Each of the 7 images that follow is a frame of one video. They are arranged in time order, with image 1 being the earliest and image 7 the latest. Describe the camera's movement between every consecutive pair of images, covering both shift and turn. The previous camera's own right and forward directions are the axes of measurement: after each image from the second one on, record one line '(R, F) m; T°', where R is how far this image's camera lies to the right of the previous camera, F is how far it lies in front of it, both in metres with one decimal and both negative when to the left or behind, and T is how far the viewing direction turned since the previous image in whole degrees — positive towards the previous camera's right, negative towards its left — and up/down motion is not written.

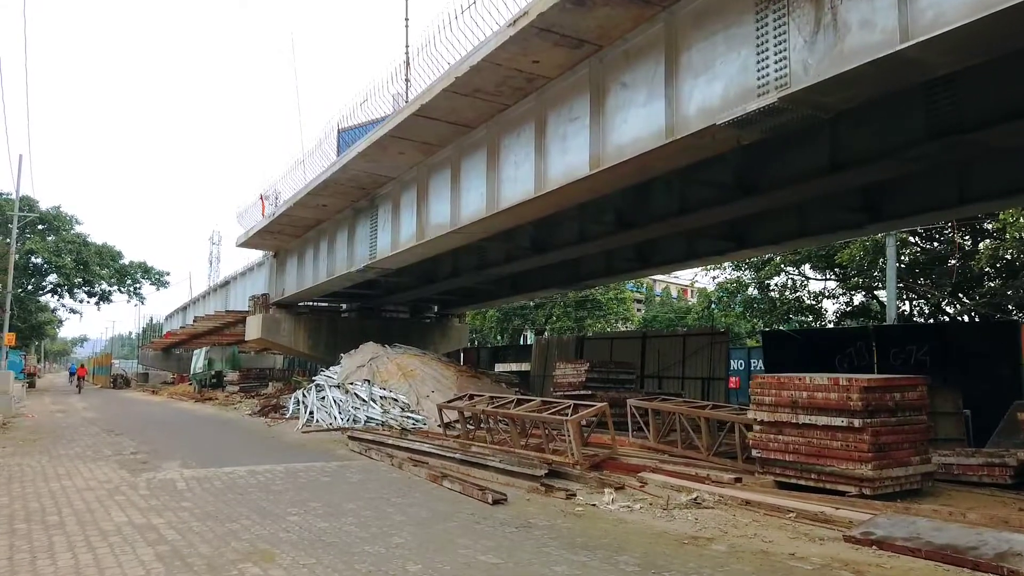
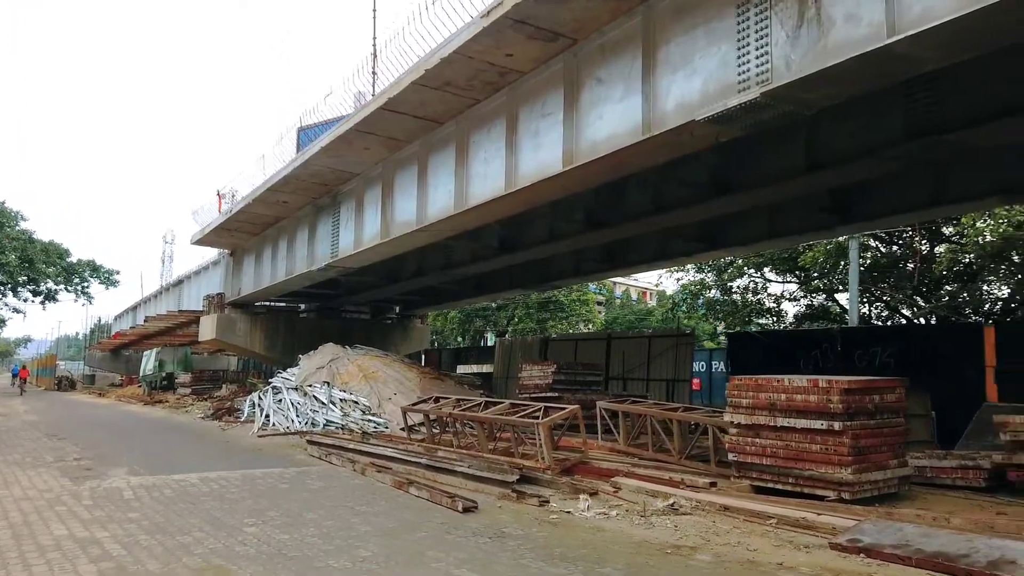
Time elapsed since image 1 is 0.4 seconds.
(-0.1, +0.3) m; +3°
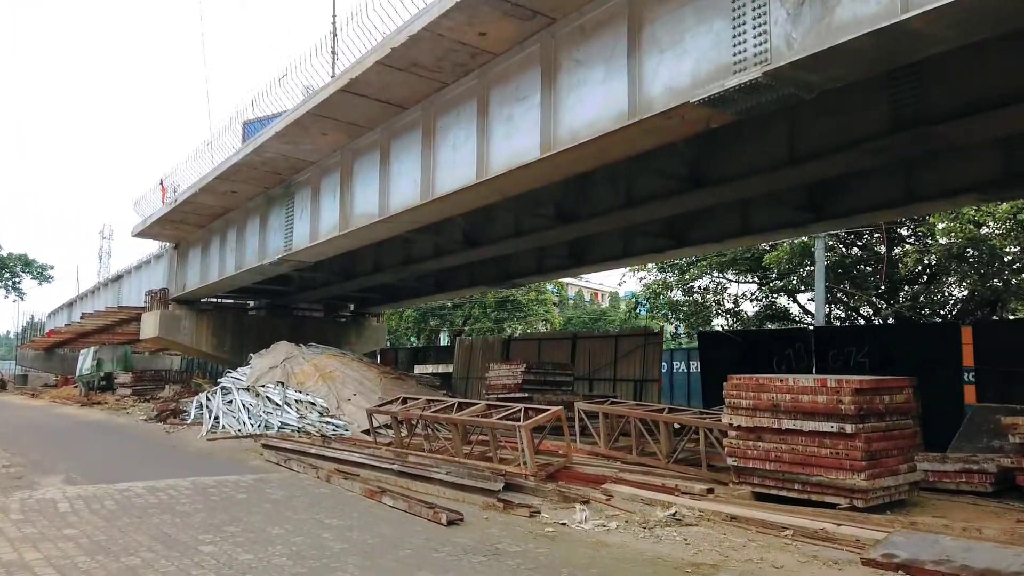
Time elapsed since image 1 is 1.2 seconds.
(-0.3, +0.6) m; +4°
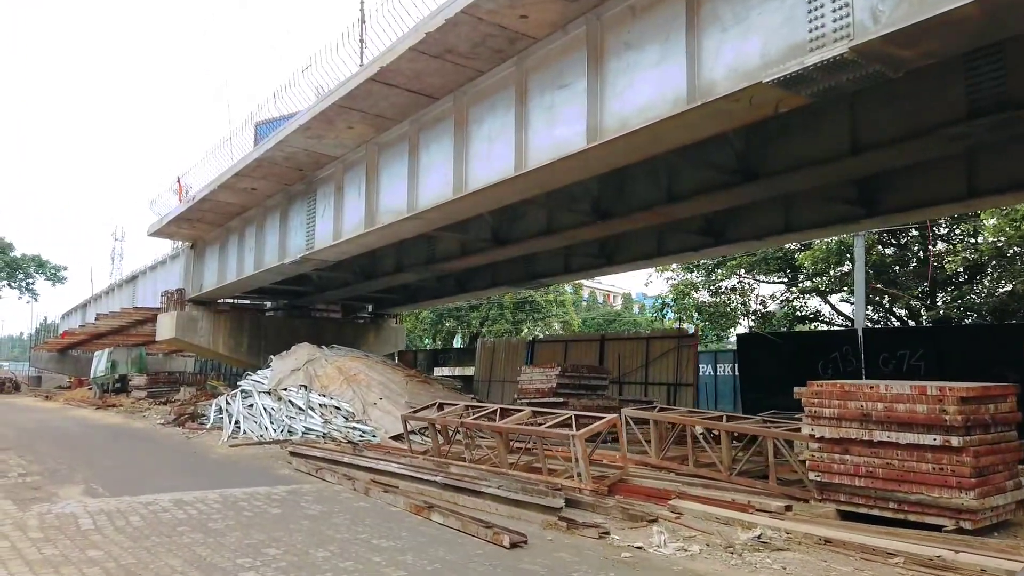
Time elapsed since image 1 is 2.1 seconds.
(-0.4, +0.6) m; -1°
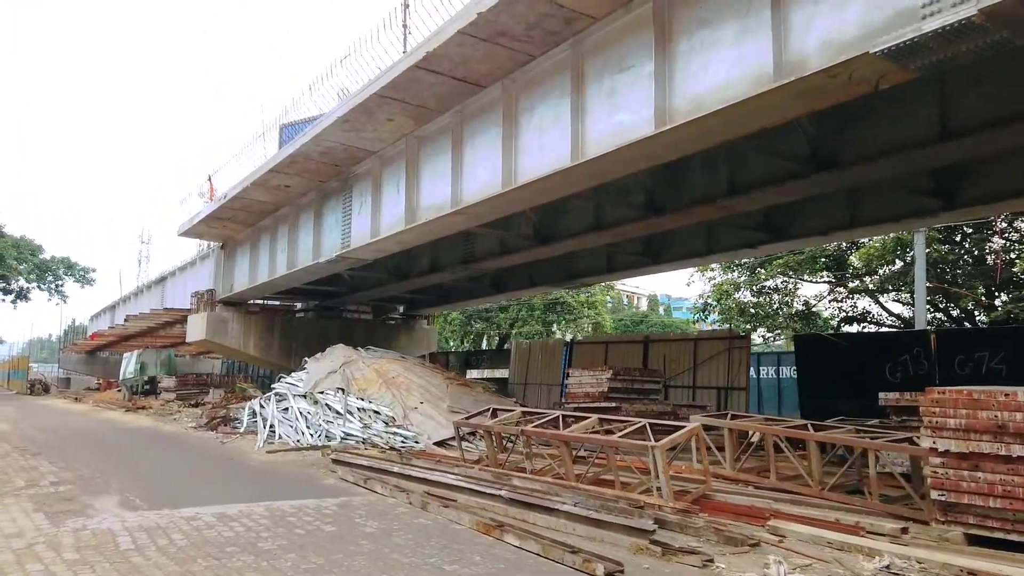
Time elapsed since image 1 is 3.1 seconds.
(-0.4, +0.6) m; -2°
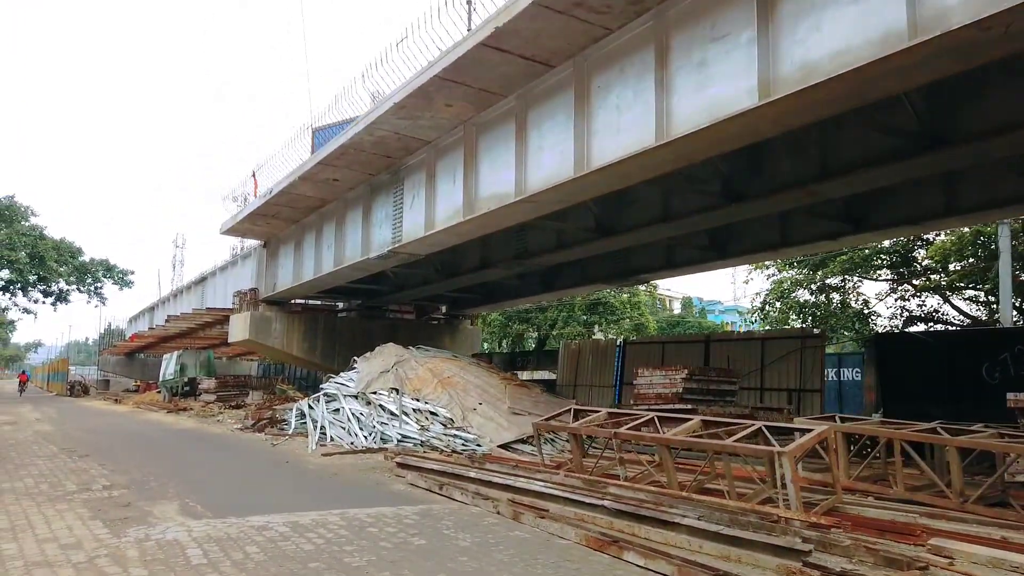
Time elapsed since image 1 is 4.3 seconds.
(-0.6, +0.7) m; -2°
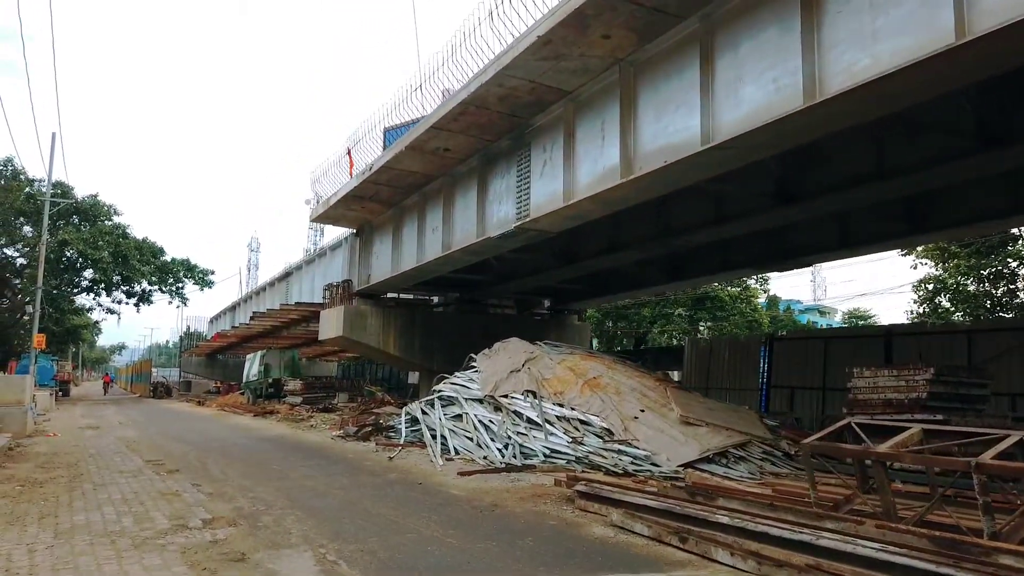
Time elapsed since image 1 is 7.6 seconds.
(-1.4, +2.2) m; -5°
